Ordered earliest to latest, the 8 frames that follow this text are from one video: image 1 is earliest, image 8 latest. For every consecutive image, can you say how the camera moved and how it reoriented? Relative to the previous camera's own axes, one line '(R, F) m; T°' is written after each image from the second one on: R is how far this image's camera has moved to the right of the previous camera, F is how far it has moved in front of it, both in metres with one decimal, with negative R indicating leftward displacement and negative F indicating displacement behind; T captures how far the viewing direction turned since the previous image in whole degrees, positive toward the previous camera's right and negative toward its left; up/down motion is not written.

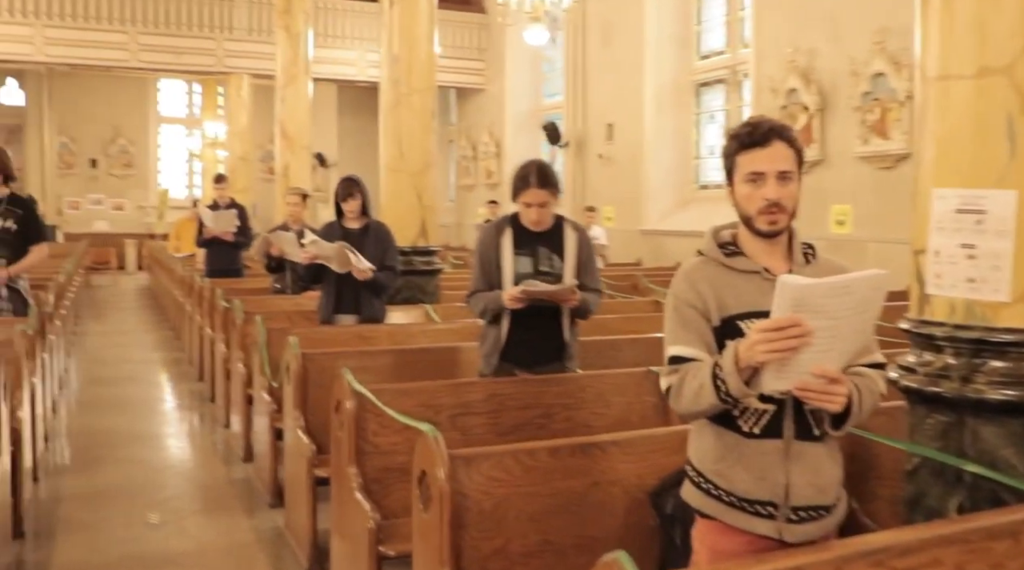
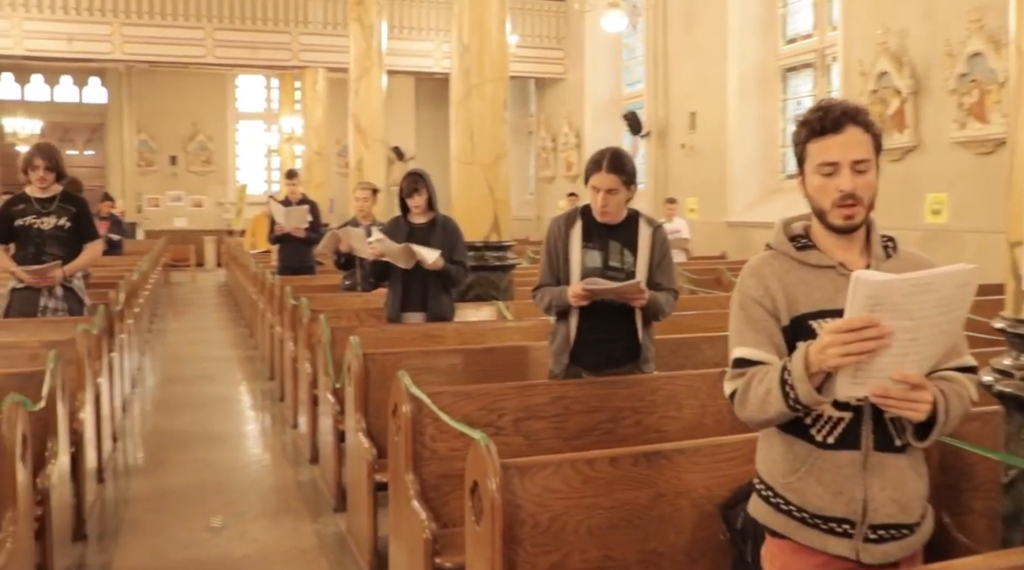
(+0.1, +0.1) m; -5°
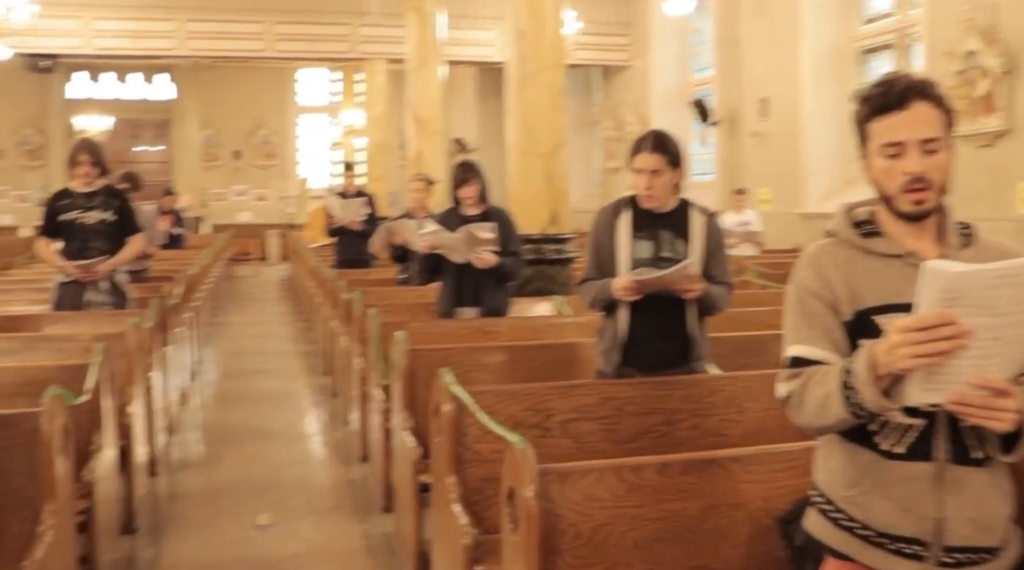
(+0.1, +0.1) m; -4°
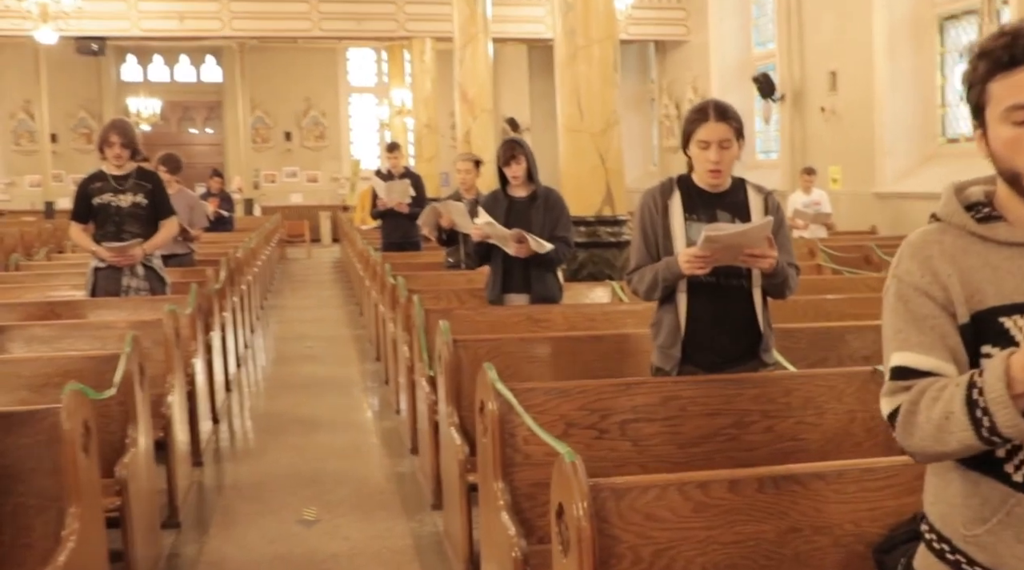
(0.0, +0.2) m; -3°
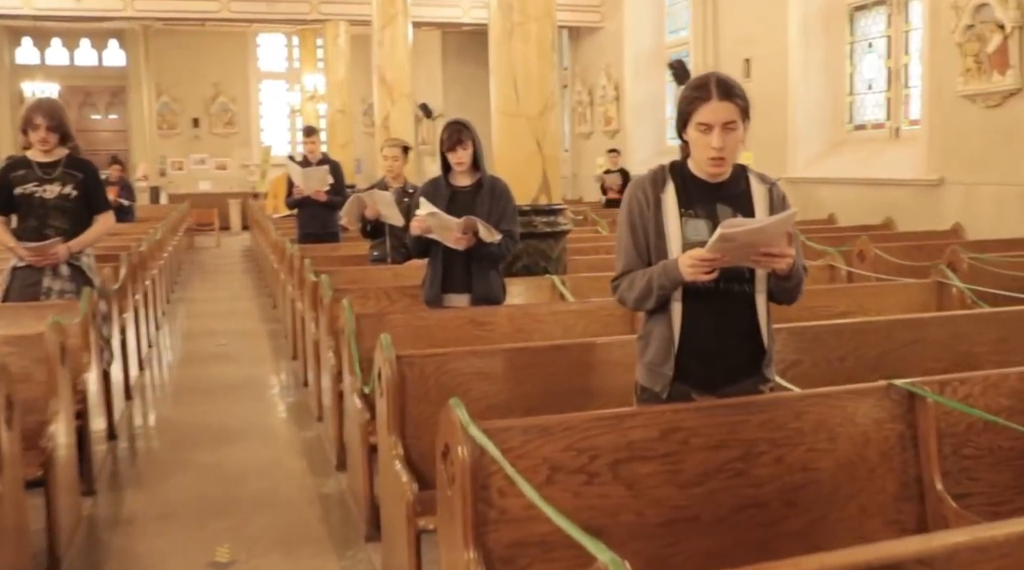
(-0.1, +0.5) m; +6°
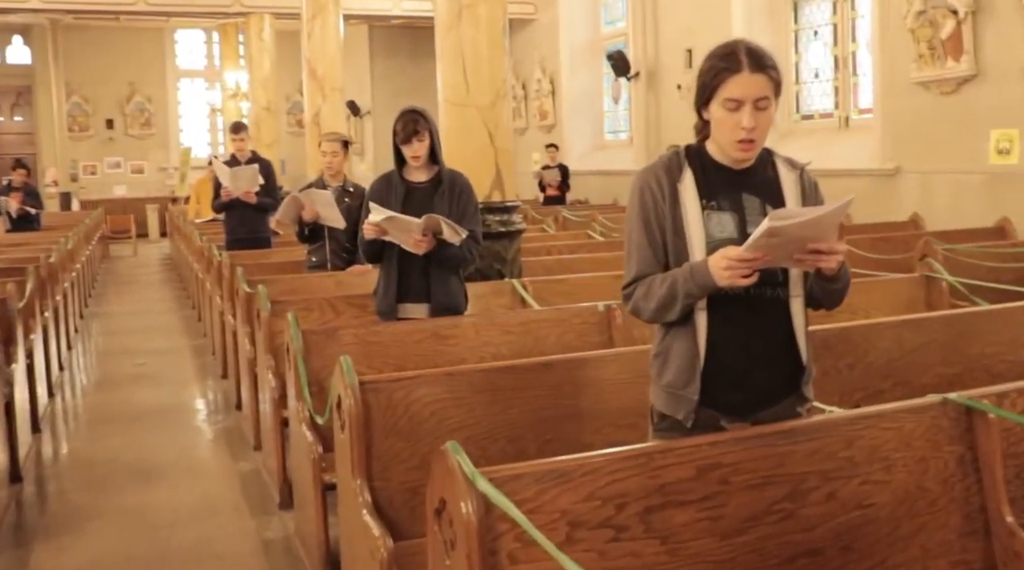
(-0.1, +0.4) m; +5°
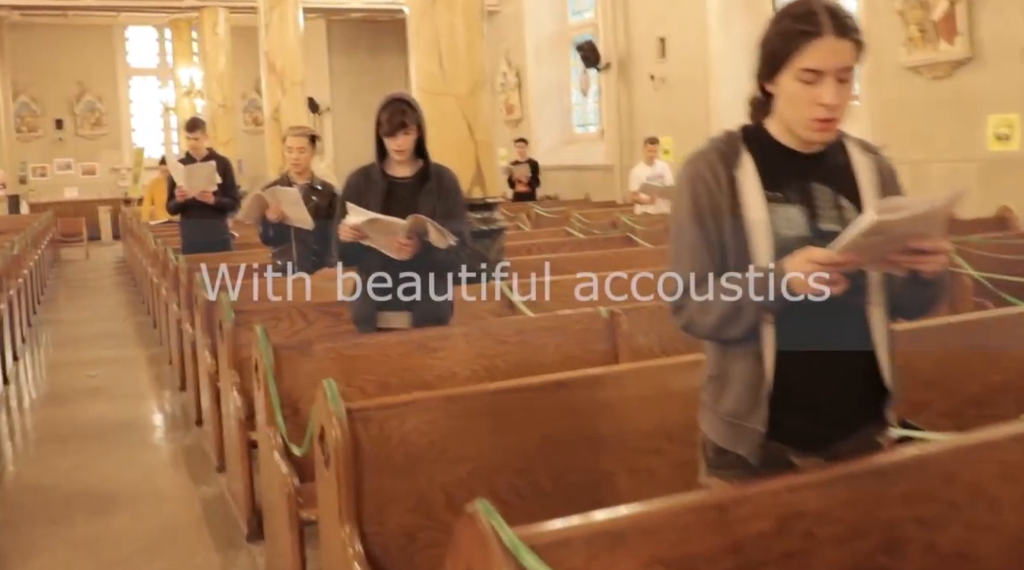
(-0.1, +0.4) m; +2°
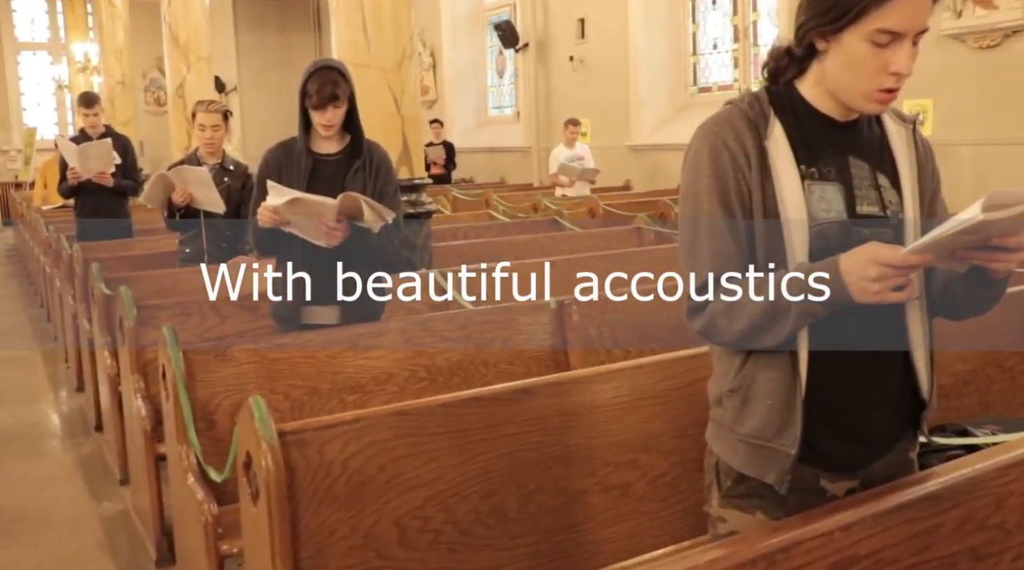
(-0.1, +0.3) m; +6°
